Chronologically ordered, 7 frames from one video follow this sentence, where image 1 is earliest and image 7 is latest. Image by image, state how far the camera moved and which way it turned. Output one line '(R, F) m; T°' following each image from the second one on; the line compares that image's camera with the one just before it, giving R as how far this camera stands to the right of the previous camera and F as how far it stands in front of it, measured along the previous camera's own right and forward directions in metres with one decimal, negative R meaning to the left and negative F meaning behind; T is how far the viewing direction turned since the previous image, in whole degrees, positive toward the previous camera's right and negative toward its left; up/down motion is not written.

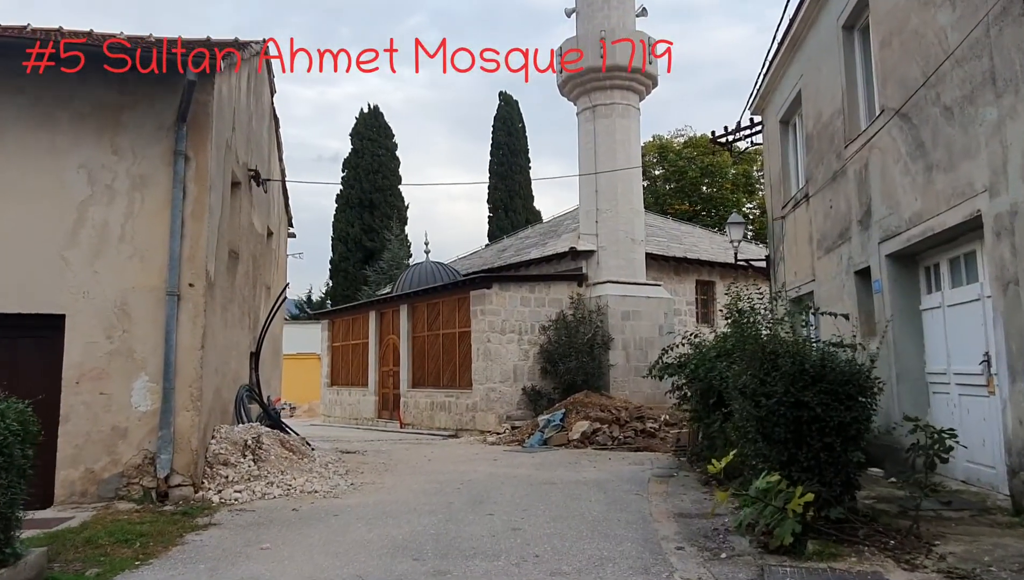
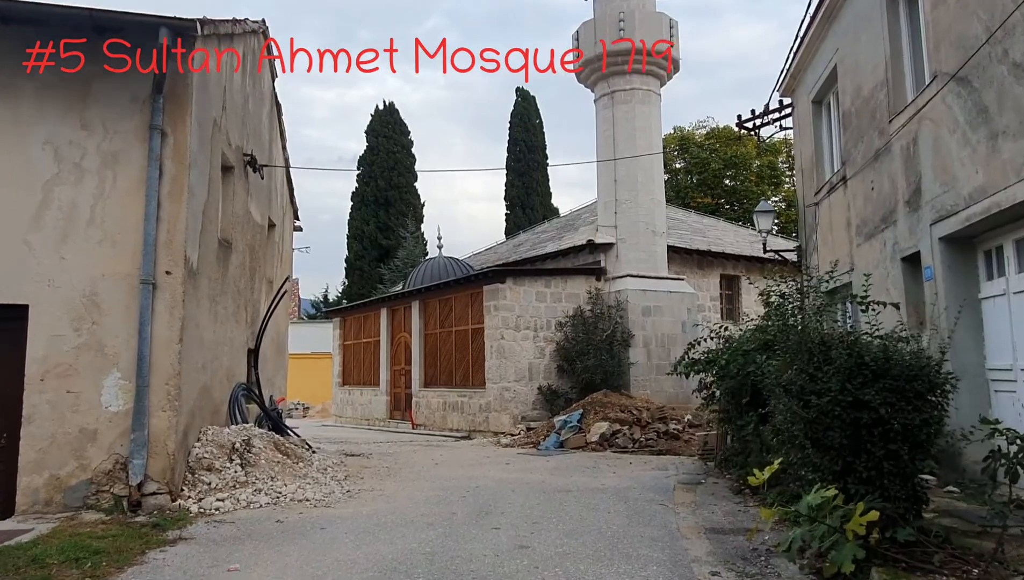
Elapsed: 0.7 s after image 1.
(+0.1, +0.7) m; -1°
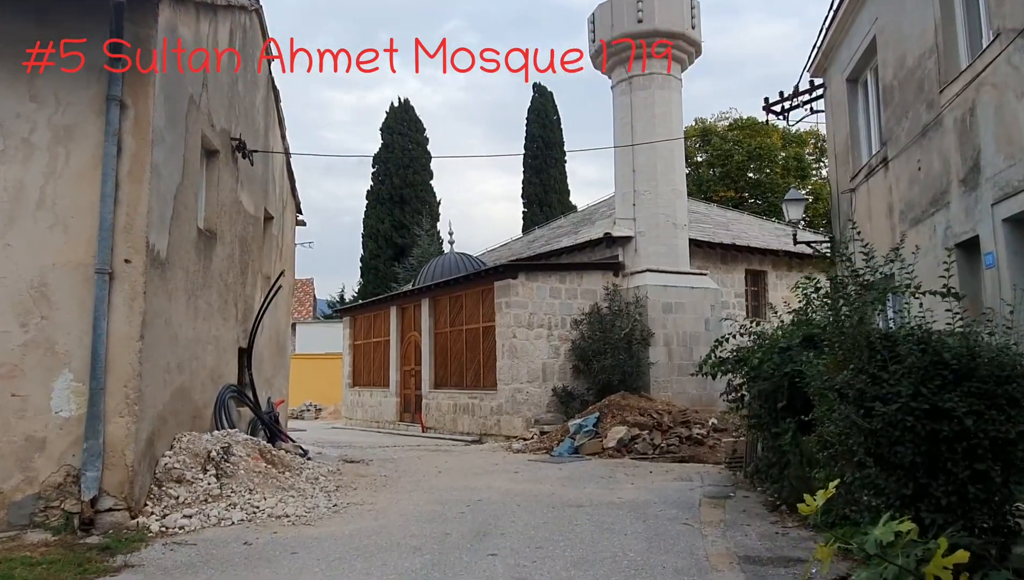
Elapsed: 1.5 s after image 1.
(+0.1, +0.7) m; -2°
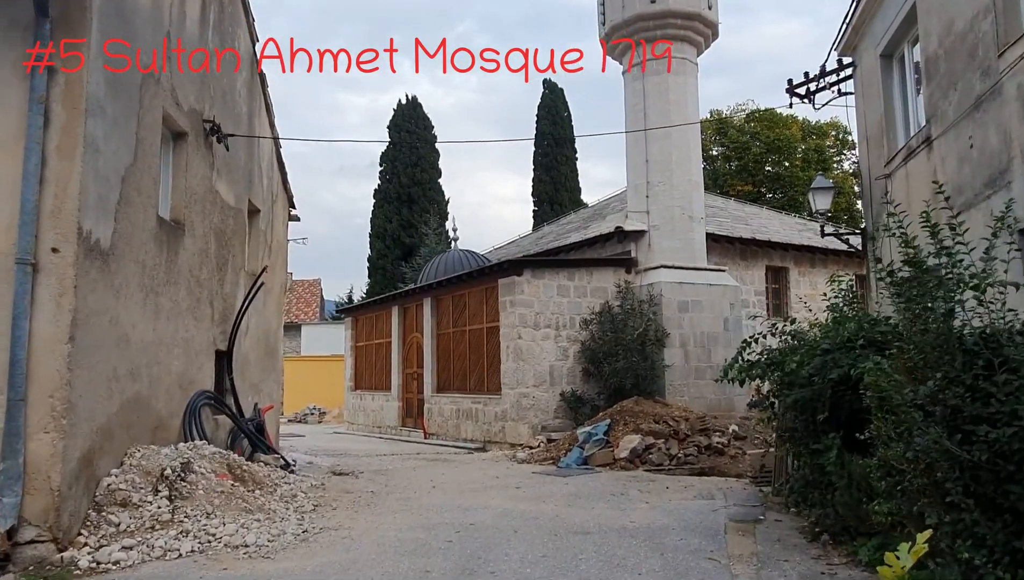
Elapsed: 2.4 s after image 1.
(+0.1, +0.8) m; -1°
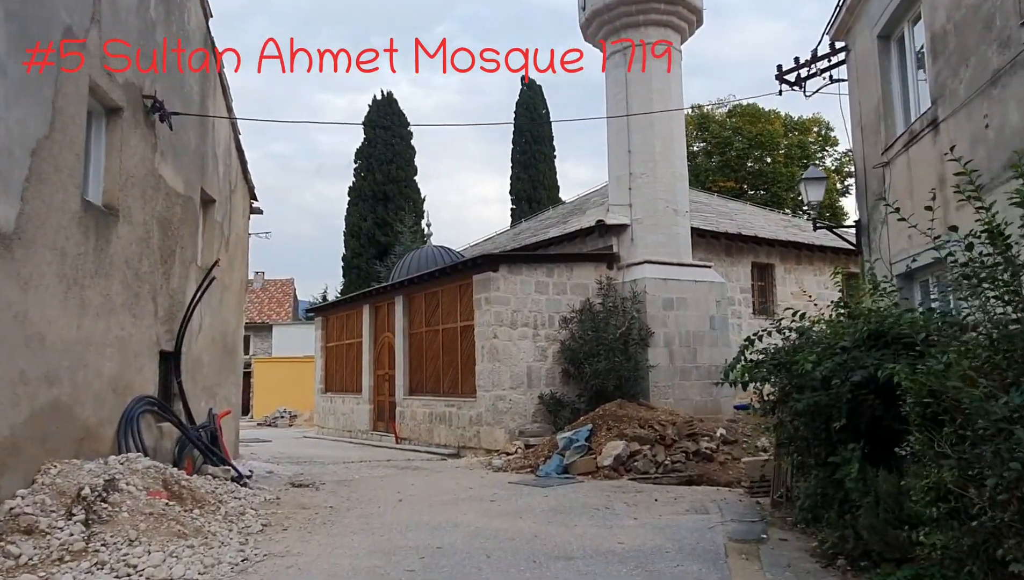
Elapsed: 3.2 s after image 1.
(0.0, +0.7) m; +2°
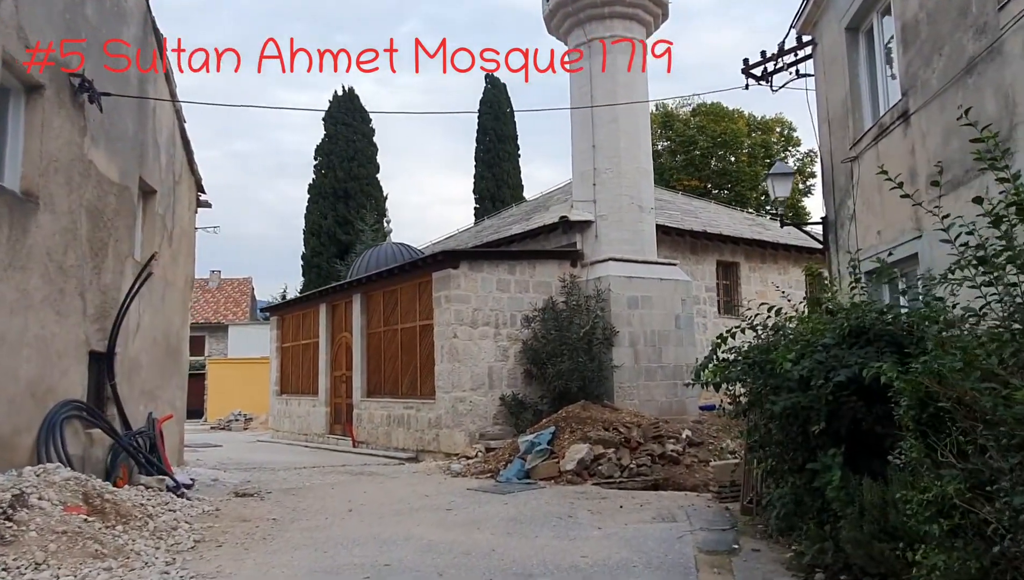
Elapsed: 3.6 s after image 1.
(+0.1, +0.4) m; +3°
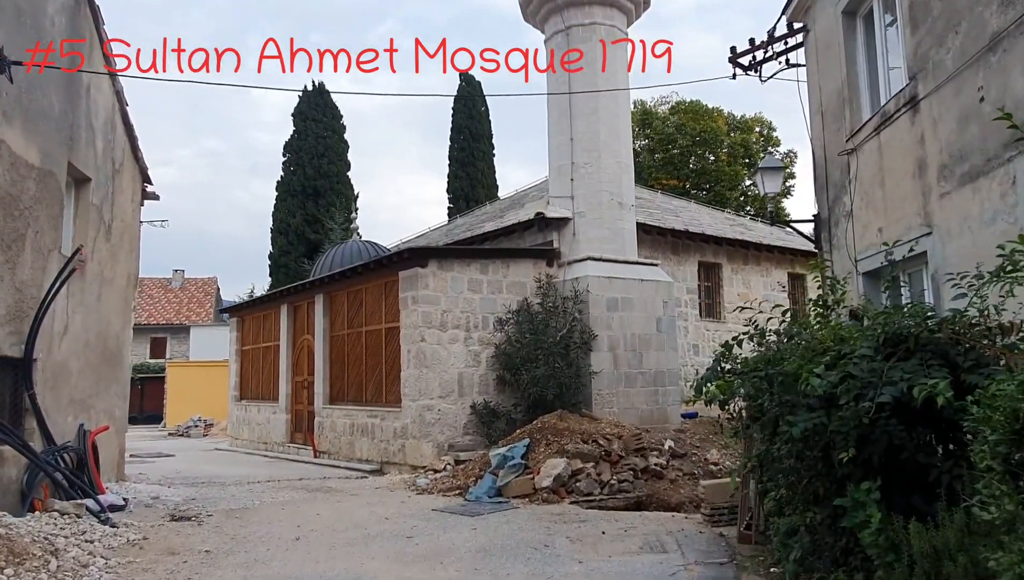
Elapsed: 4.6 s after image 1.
(0.0, +0.7) m; +2°
